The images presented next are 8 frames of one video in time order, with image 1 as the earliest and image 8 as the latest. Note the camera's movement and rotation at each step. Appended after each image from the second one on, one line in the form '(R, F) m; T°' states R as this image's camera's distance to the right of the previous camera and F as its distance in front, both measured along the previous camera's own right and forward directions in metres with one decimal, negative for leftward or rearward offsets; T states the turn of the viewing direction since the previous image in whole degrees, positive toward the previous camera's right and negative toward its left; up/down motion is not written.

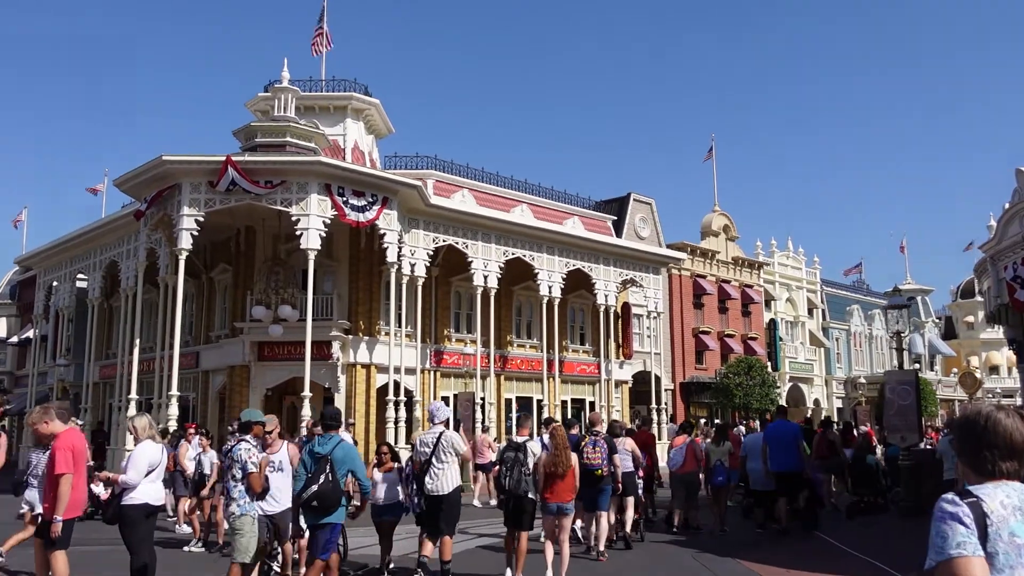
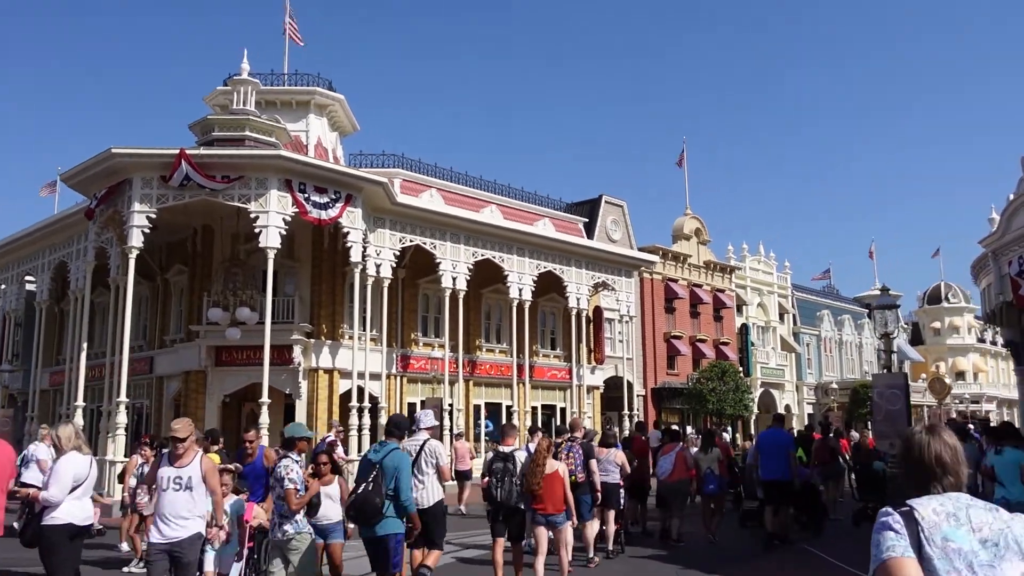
(0.0, +0.8) m; +2°
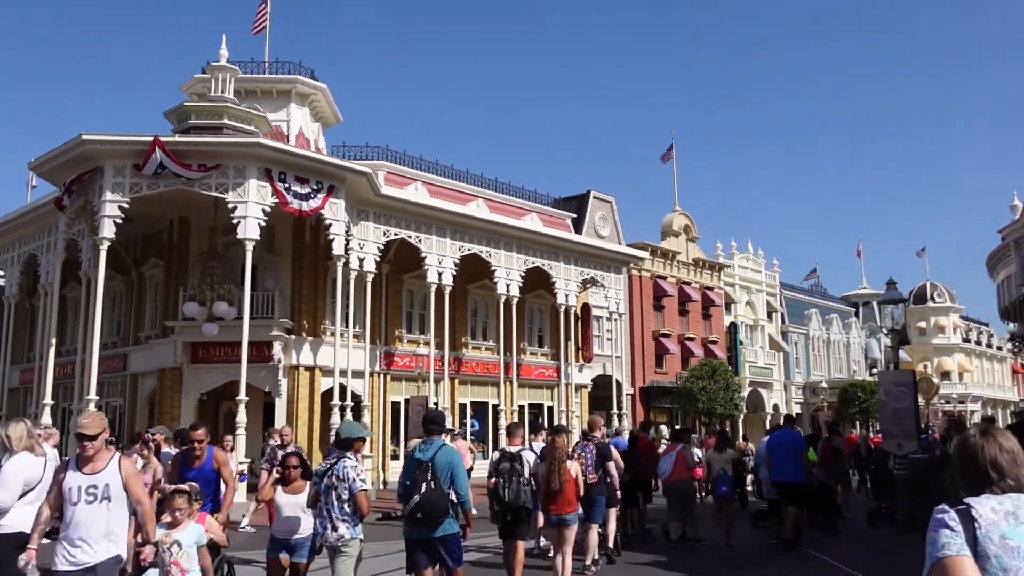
(-0.1, +0.7) m; +1°
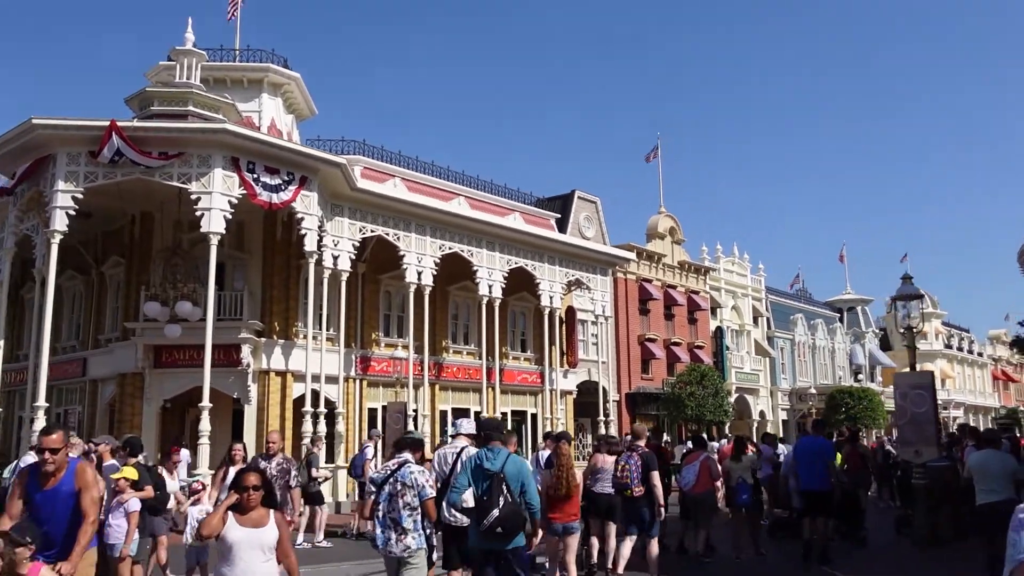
(-0.2, +1.2) m; +2°
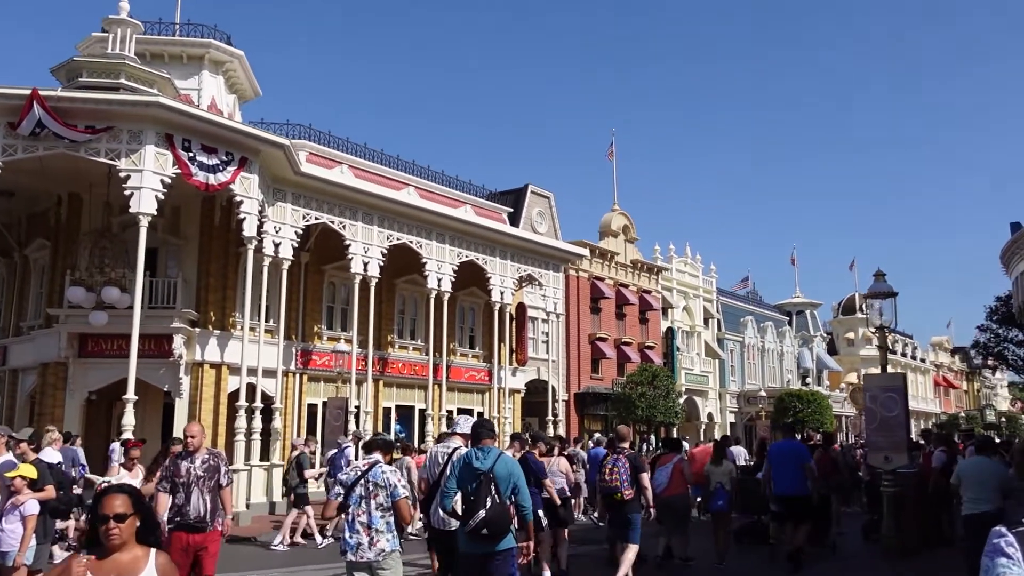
(0.0, +0.8) m; +3°
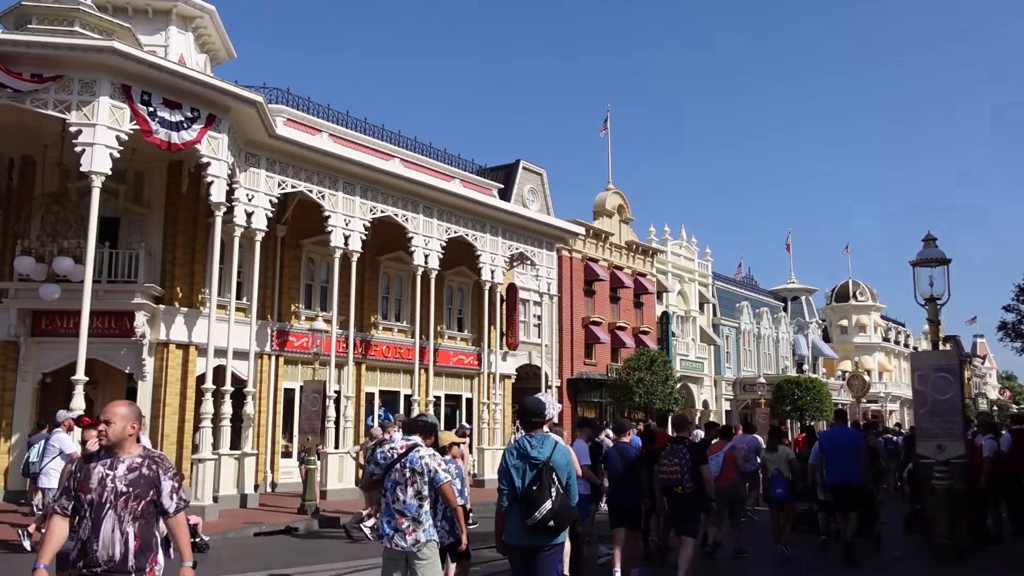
(-0.2, +1.6) m; +1°
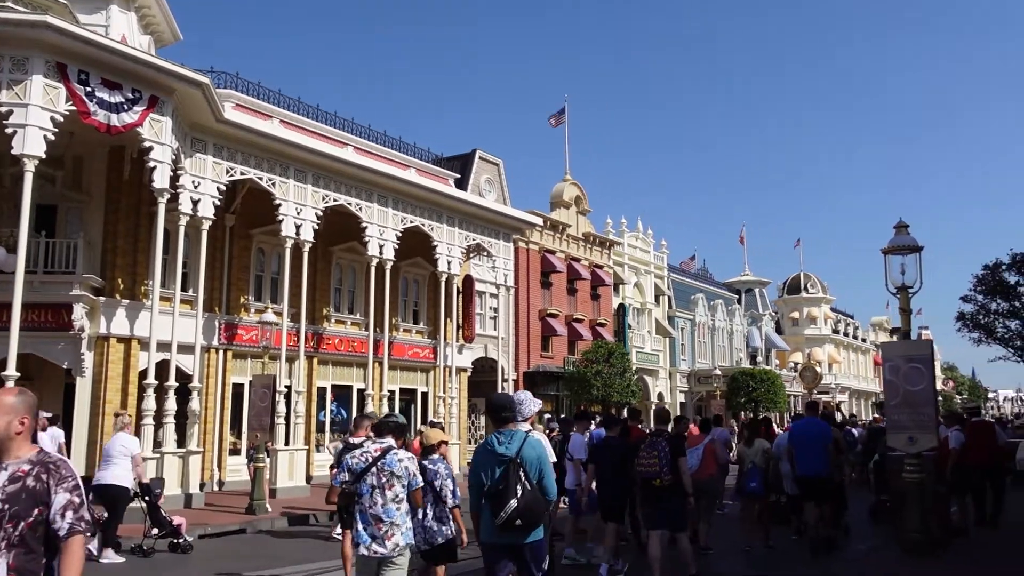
(-0.1, +0.5) m; +3°
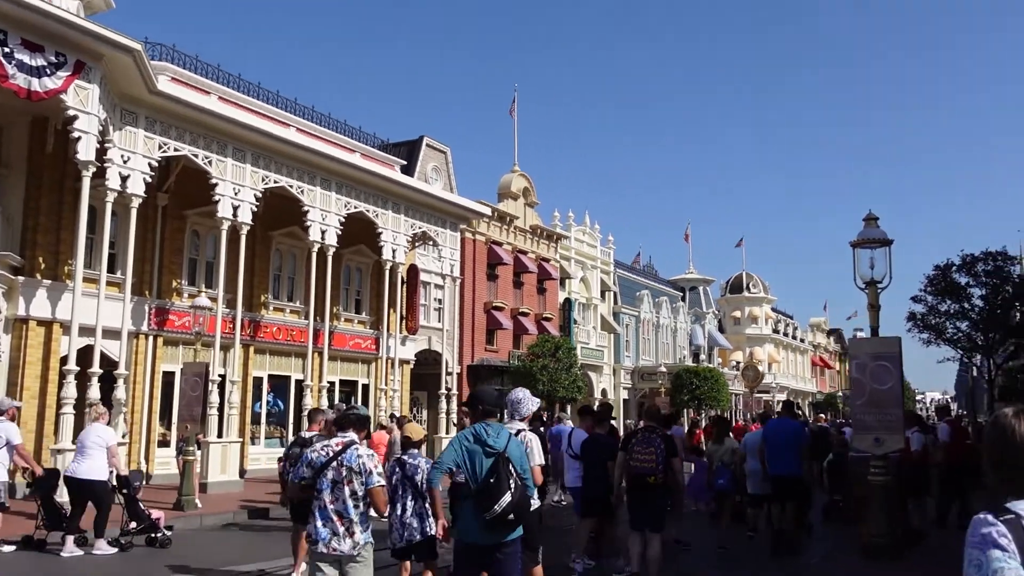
(-0.1, +0.6) m; +4°
